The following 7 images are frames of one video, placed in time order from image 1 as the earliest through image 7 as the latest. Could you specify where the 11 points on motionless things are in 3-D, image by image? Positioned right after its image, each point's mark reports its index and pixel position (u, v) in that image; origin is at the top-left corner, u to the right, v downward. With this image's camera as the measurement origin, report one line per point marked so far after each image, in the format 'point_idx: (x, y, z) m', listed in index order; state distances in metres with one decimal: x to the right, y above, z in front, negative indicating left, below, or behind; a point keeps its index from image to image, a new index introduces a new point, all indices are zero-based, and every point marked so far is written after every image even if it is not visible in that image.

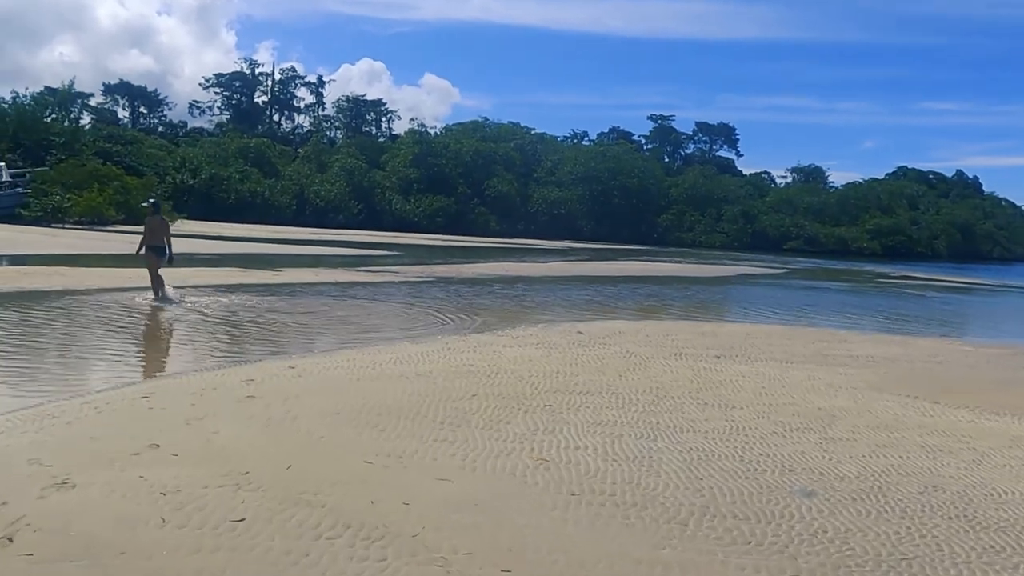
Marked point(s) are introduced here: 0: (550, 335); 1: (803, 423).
0: (+0.9, -1.2, +18.6) m
1: (+4.2, -2.0, +11.0) m
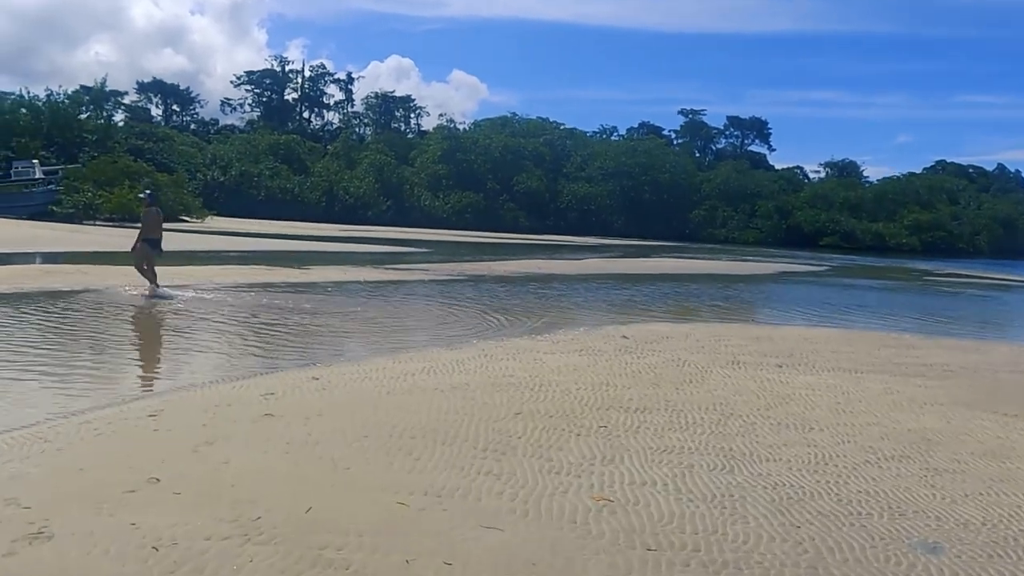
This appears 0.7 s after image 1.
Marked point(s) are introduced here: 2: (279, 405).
0: (+1.8, -1.2, +17.3) m
1: (+4.9, -2.0, +9.6) m
2: (-3.1, -1.5, +10.0) m
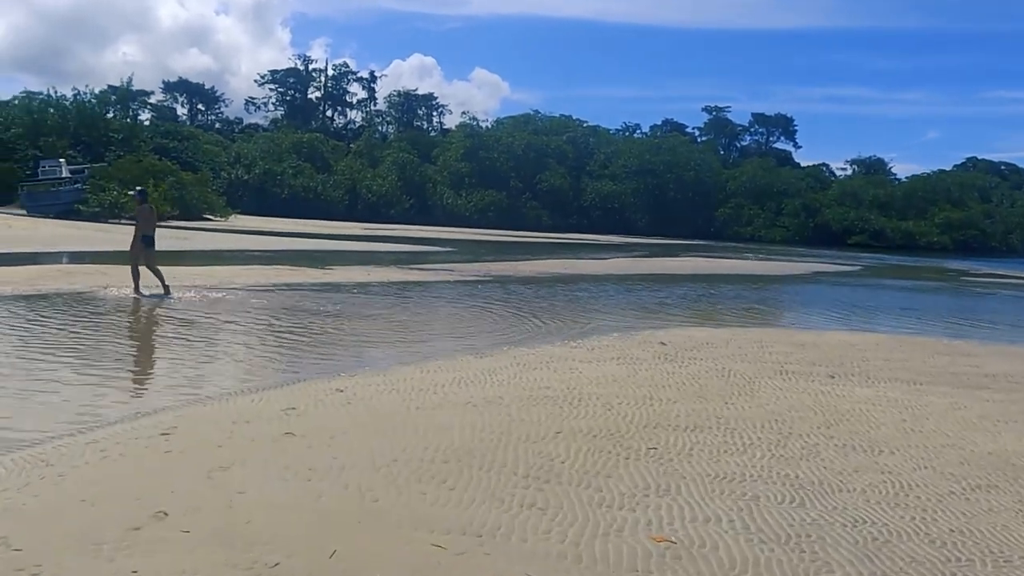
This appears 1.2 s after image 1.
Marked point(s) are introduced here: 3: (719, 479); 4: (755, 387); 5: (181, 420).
0: (+2.5, -1.3, +16.4) m
1: (+5.3, -2.1, +8.6) m
2: (-2.6, -1.6, +9.3) m
3: (+2.2, -2.0, +8.0) m
4: (+4.1, -1.7, +13.0) m
5: (-4.0, -1.6, +9.2) m
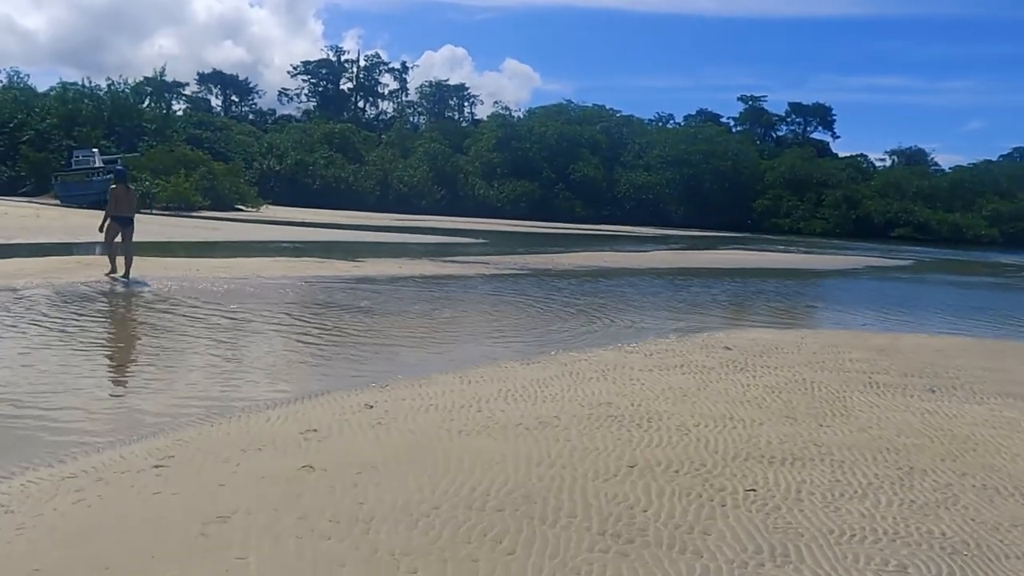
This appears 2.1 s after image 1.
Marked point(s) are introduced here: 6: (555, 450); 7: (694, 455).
0: (+3.5, -1.3, +14.7) m
1: (+5.9, -2.2, +6.8) m
2: (-1.9, -1.6, +7.8) m
3: (+2.8, -2.1, +6.3) m
4: (+4.9, -1.7, +11.2) m
5: (-3.4, -1.6, +7.7) m
6: (+0.4, -1.7, +8.2) m
7: (+2.0, -1.8, +8.3) m
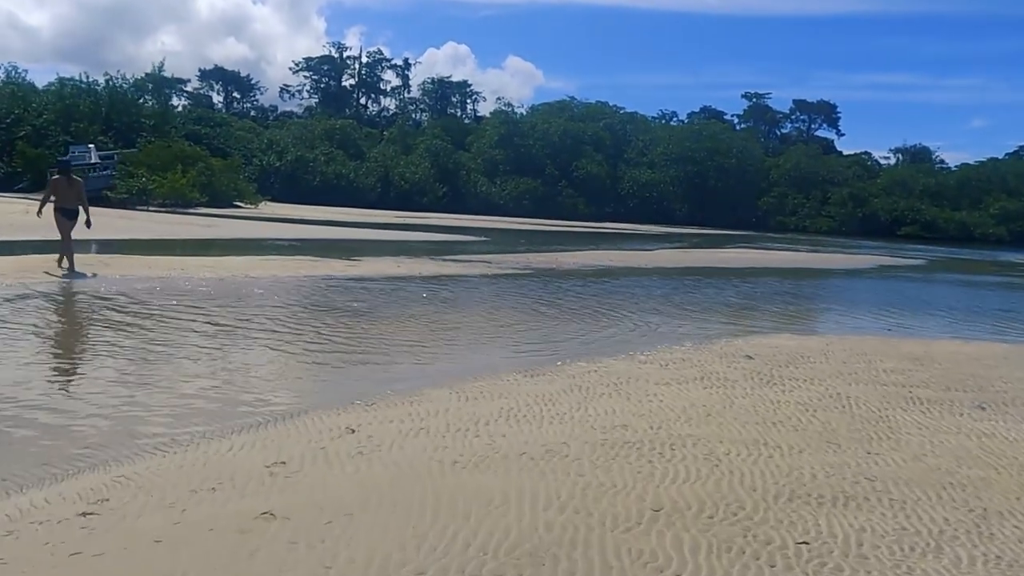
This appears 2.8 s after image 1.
0: (+3.5, -1.3, +13.4) m
1: (+6.0, -2.3, +5.5) m
2: (-1.9, -1.7, +6.5) m
3: (+2.8, -2.2, +5.1) m
4: (+5.0, -1.8, +9.9) m
5: (-3.3, -1.7, +6.5) m
6: (+0.5, -1.8, +6.9) m
7: (+2.0, -1.9, +7.1) m
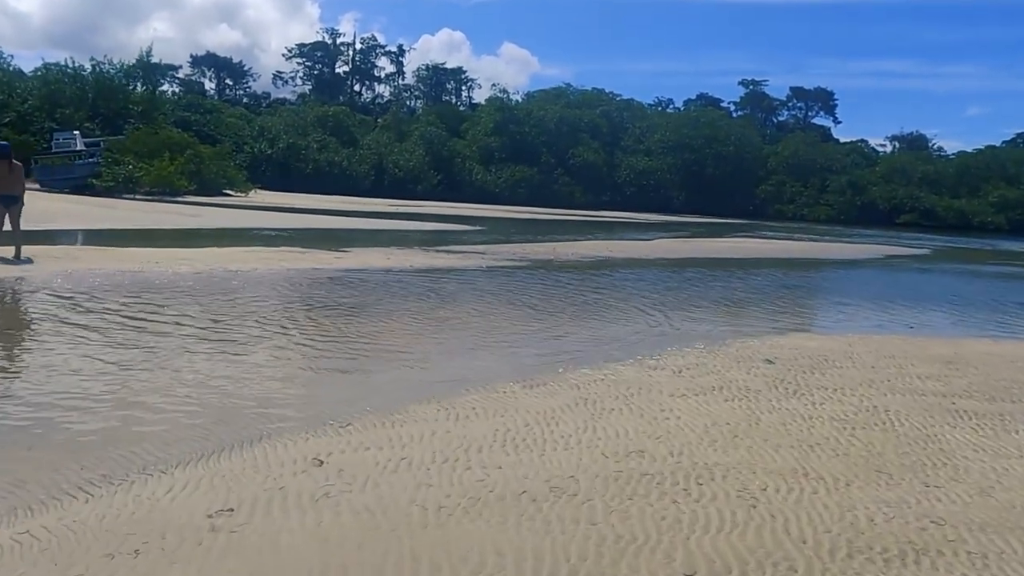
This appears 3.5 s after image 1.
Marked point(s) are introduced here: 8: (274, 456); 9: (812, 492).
0: (+3.5, -1.3, +12.2) m
1: (+6.0, -2.4, +4.3) m
2: (-1.9, -1.8, +5.2) m
3: (+2.8, -2.3, +3.8) m
4: (+4.9, -1.8, +8.7) m
5: (-3.3, -1.8, +5.2) m
6: (+0.5, -1.9, +5.6) m
7: (+2.0, -2.0, +5.8) m
8: (-2.3, -1.6, +7.3) m
9: (+2.7, -1.9, +7.1) m
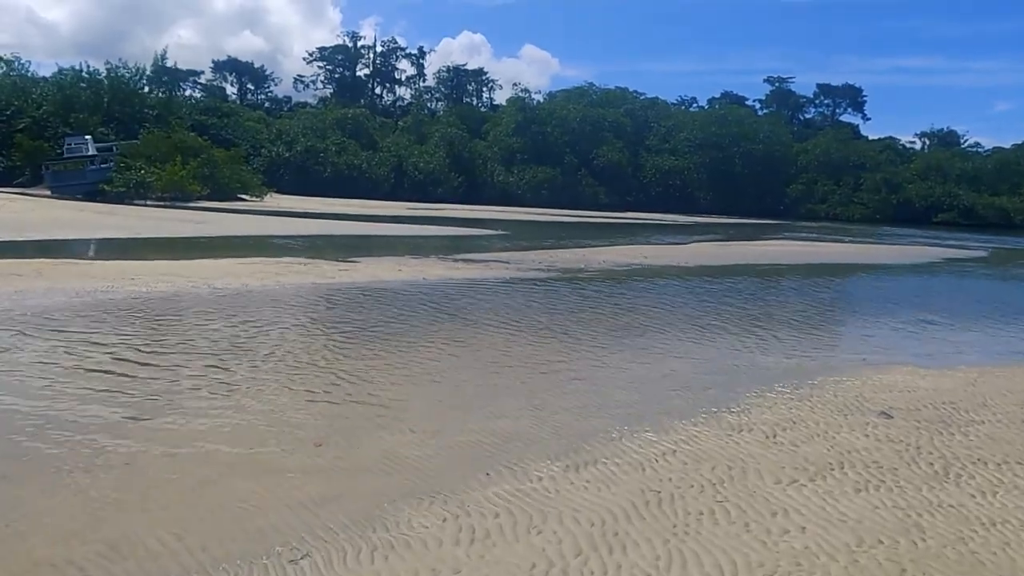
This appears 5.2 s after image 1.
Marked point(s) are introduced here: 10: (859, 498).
0: (+3.9, -1.7, +9.0) m
1: (+6.2, -2.8, +1.1) m
2: (-1.7, -2.2, +2.3) m
3: (+3.0, -2.6, +0.7) m
4: (+5.3, -2.2, +5.5) m
5: (-3.1, -2.2, +2.3) m
6: (+0.7, -2.3, +2.6) m
7: (+2.2, -2.4, +2.7) m
8: (-2.0, -2.0, +4.3) m
9: (+3.0, -2.2, +4.0) m
10: (+3.2, -1.9, +7.0) m
